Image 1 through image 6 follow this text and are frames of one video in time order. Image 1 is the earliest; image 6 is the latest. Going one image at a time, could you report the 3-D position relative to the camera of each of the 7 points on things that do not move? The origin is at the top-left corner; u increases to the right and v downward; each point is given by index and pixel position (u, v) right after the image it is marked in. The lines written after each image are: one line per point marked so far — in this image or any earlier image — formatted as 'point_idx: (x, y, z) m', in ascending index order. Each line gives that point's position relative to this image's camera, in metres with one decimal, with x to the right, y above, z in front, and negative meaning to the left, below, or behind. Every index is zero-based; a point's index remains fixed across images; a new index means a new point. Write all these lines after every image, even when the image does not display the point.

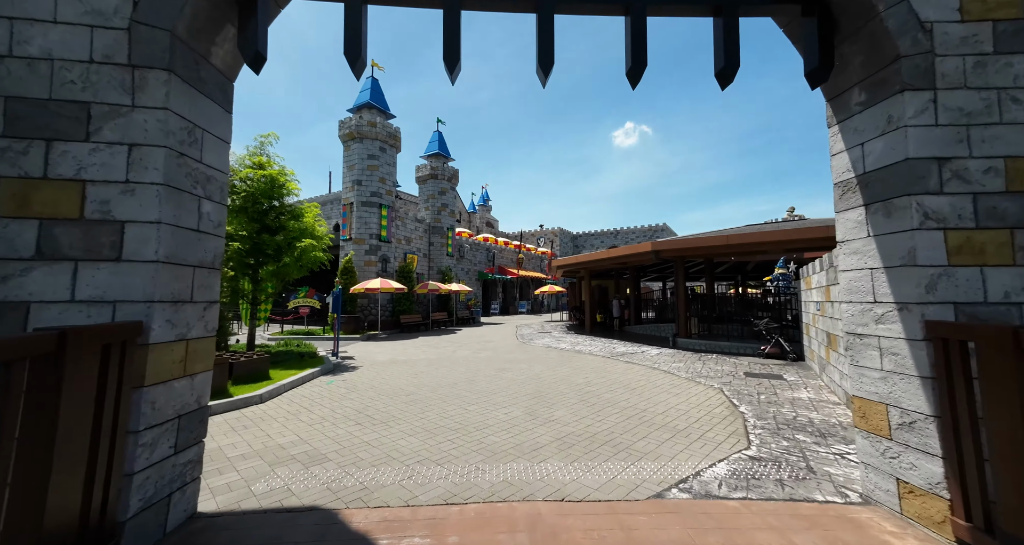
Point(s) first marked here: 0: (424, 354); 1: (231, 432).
0: (-2.8, -2.6, +12.1) m
1: (-3.3, -1.9, +4.5) m
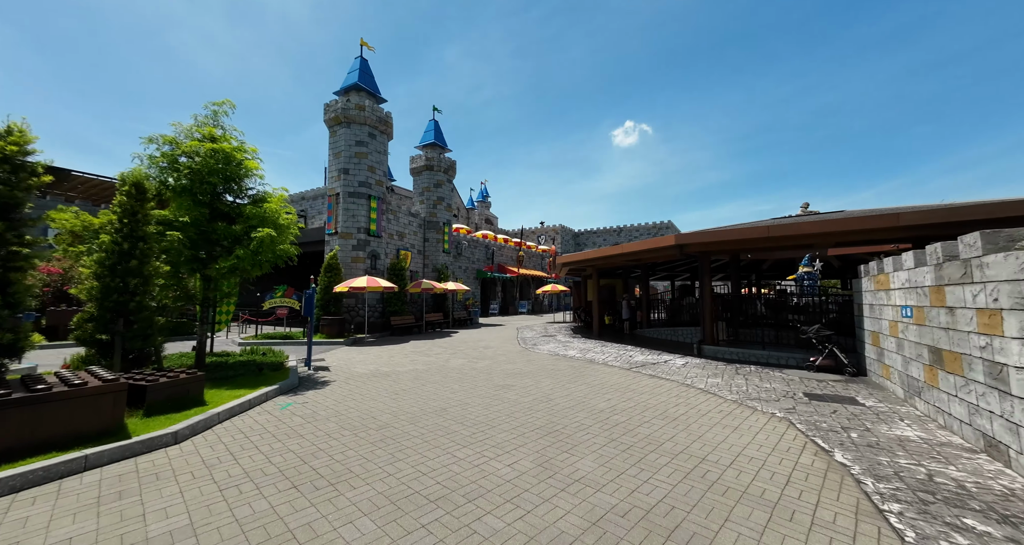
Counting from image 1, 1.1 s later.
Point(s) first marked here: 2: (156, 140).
0: (-2.8, -2.6, +10.6) m
1: (-3.3, -1.8, +2.9) m
2: (-7.2, +2.7, +7.6) m
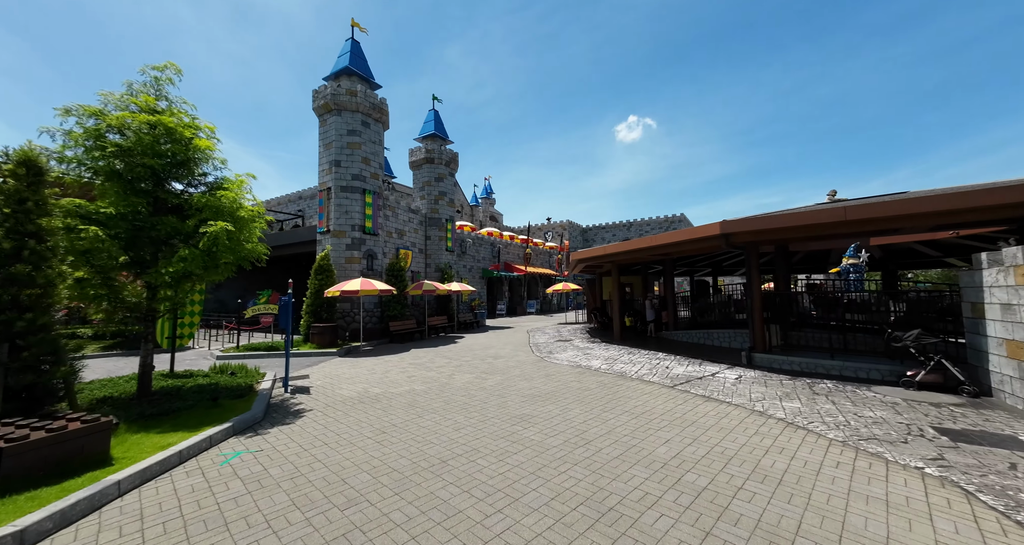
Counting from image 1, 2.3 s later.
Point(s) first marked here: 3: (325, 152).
0: (-2.4, -2.6, +8.9) m
1: (-3.0, -1.9, +1.3) m
2: (-6.9, +2.6, +6.0) m
3: (-8.6, +5.5, +17.4) m
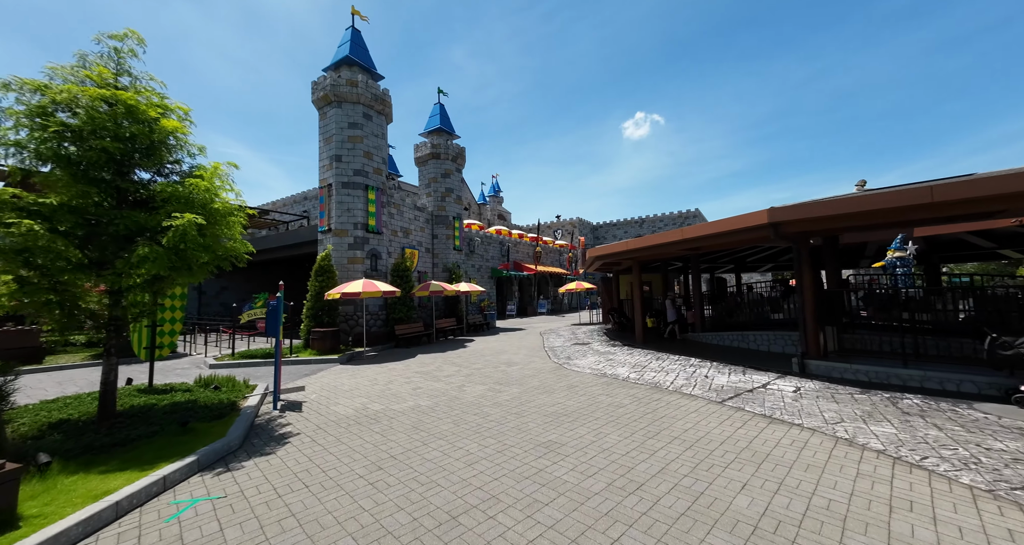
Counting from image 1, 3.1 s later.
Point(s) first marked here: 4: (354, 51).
0: (-2.1, -2.6, +7.9) m
1: (-2.8, -1.9, +0.3) m
2: (-6.7, +2.5, +5.1) m
3: (-8.1, +5.5, +16.5) m
4: (-7.0, +9.8, +16.9) m
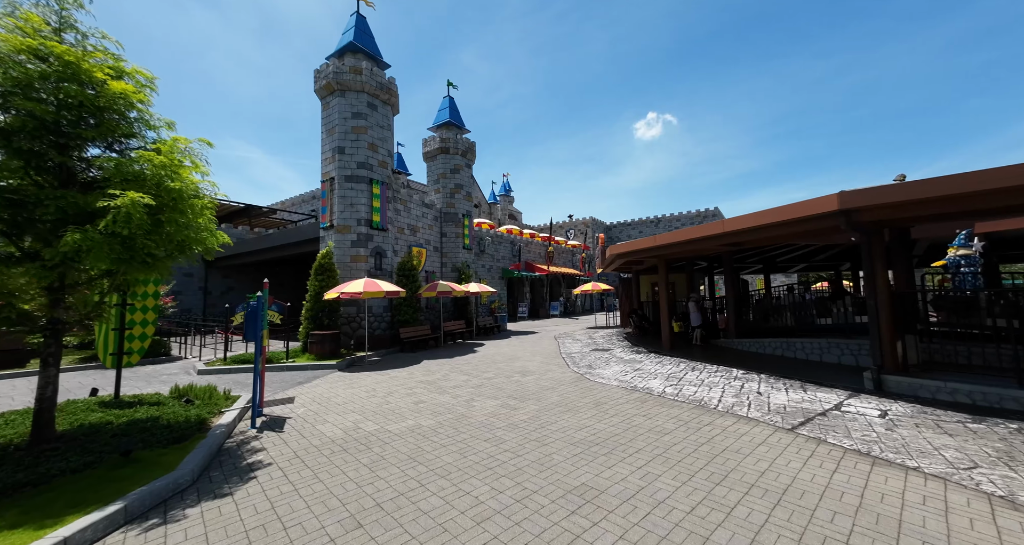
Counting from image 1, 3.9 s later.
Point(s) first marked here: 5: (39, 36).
0: (-1.7, -2.5, +6.8) m
1: (-2.7, -1.8, -0.8) m
2: (-6.4, +2.6, +4.1) m
3: (-7.6, +5.5, +15.6) m
4: (-6.5, +9.9, +15.9) m
5: (-5.8, +2.9, +4.6) m
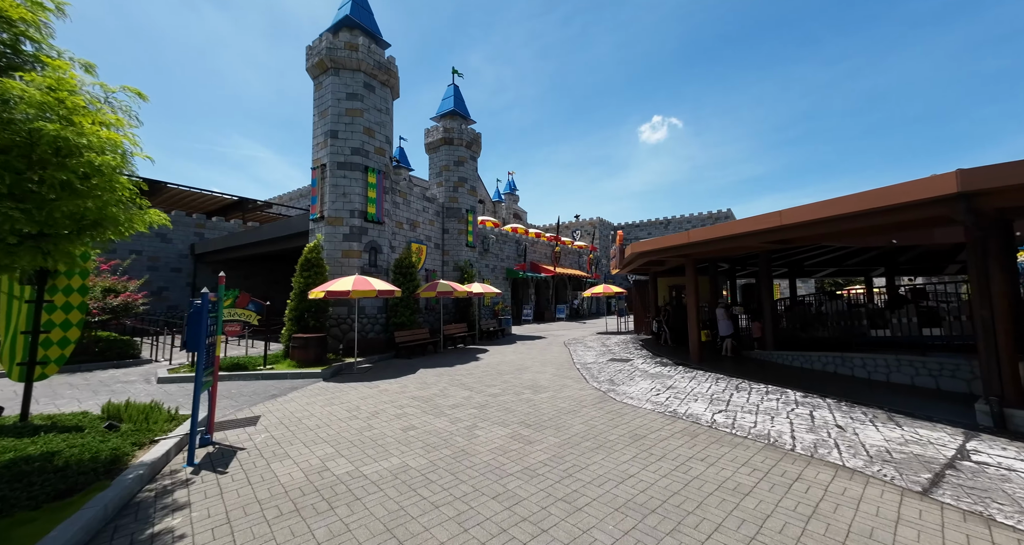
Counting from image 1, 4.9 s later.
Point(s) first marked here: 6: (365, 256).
0: (-1.6, -2.4, +5.4) m
1: (-2.5, -1.7, -2.3) m
2: (-6.2, +2.8, +2.7) m
3: (-7.2, +5.7, +14.2) m
4: (-6.0, +10.0, +14.6) m
5: (-5.5, +3.0, +3.2) m
6: (-5.5, +0.6, +14.1) m
